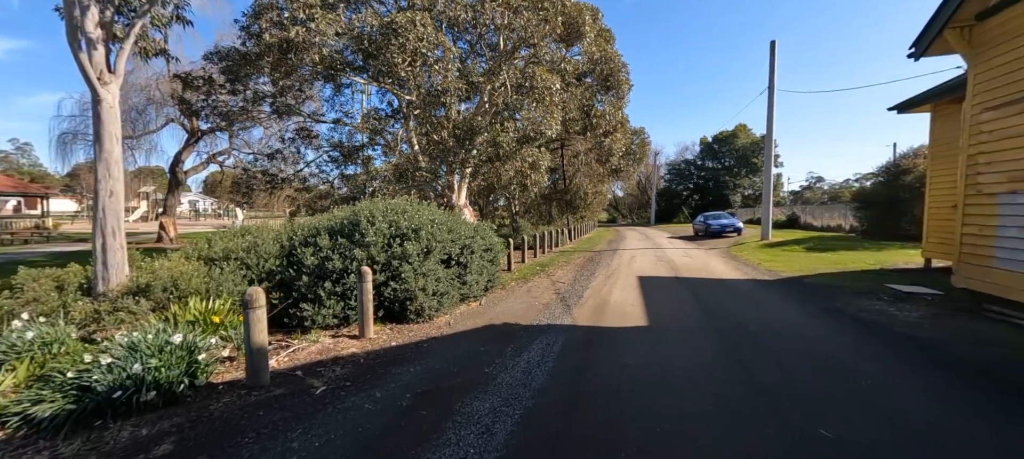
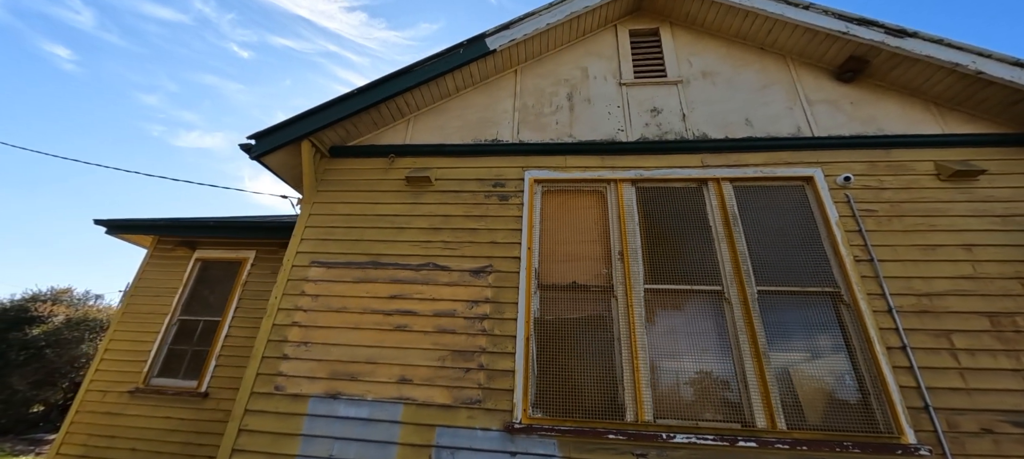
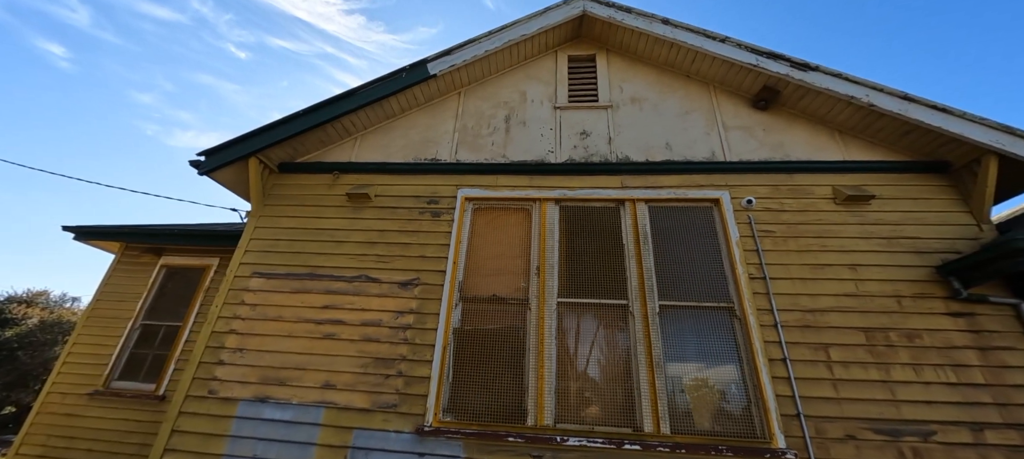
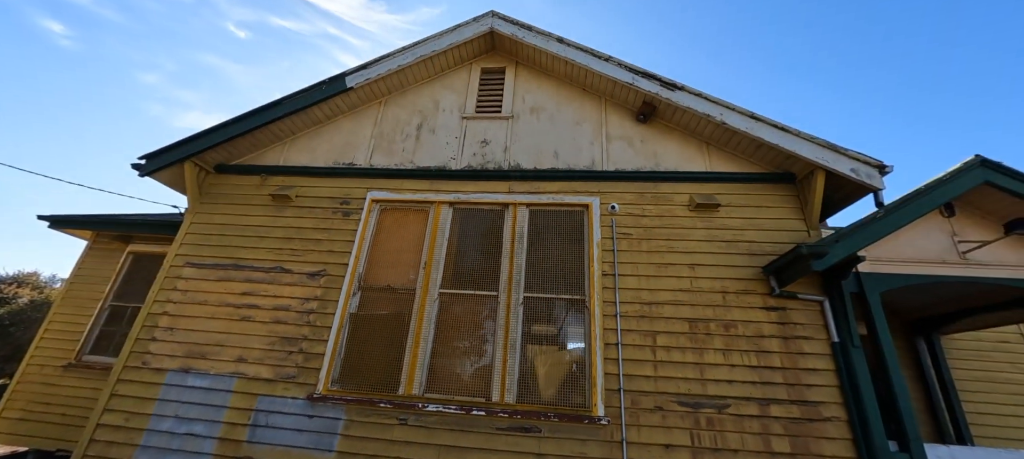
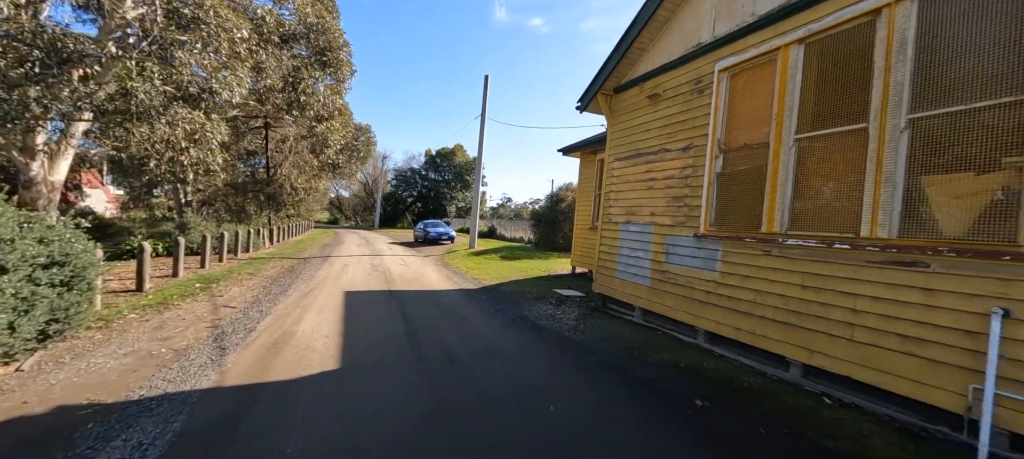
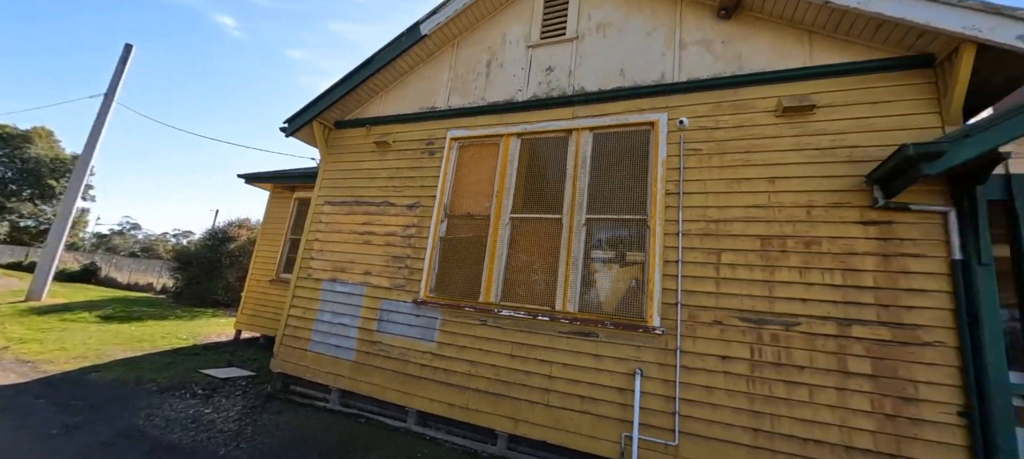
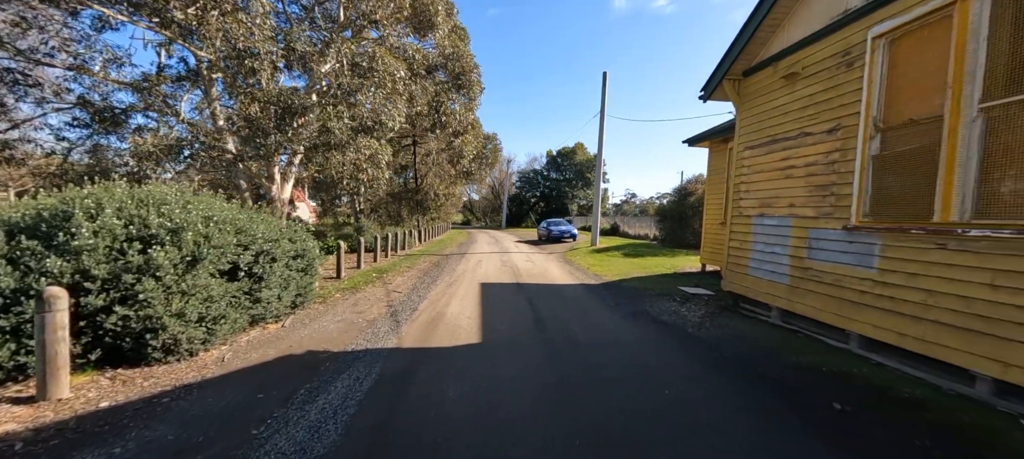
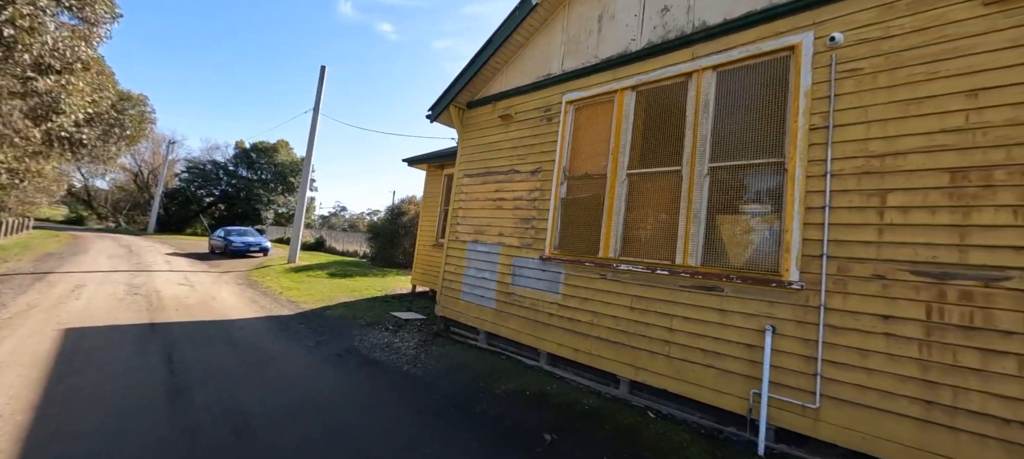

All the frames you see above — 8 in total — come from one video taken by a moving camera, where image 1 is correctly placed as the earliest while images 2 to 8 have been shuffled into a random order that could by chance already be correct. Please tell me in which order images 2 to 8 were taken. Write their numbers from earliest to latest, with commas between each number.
7, 5, 8, 6, 4, 3, 2
